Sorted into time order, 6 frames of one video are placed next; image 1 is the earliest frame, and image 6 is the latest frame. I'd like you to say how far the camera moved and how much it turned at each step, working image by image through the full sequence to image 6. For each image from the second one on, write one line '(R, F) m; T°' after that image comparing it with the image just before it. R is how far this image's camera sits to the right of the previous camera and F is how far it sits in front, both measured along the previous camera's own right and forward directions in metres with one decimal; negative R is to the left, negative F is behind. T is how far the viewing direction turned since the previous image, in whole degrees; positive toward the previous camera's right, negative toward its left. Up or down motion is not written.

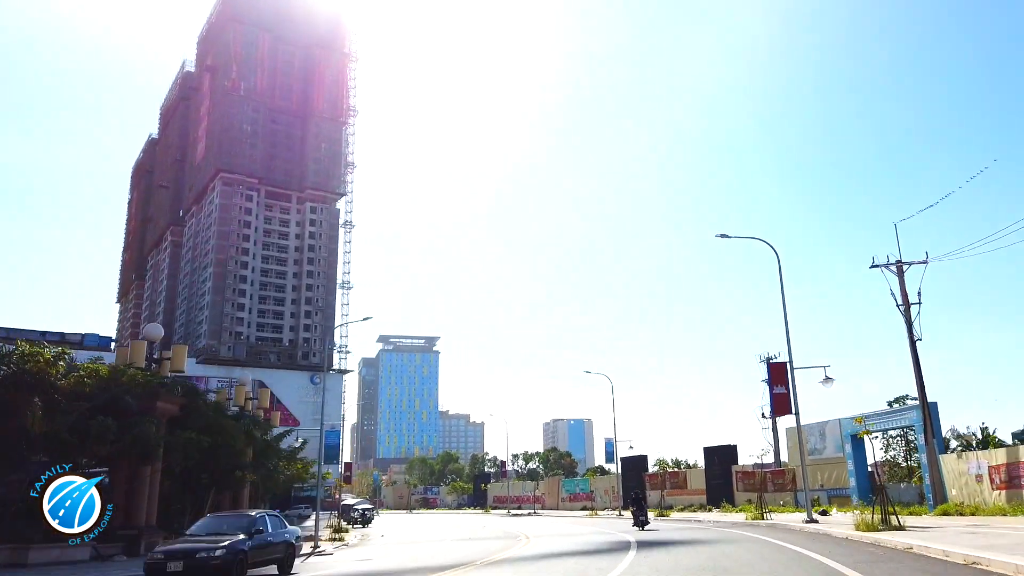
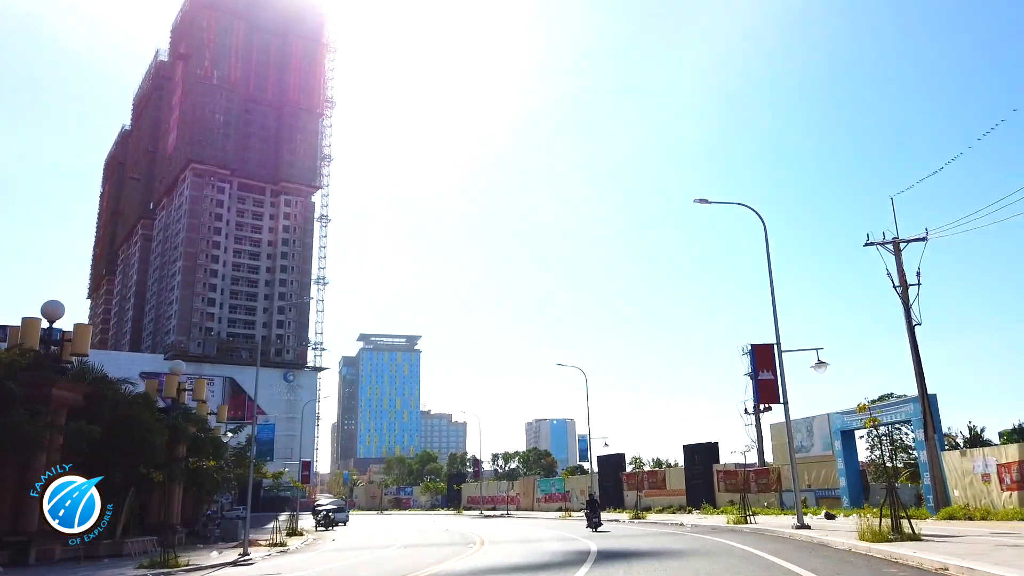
(+1.0, +3.1) m; +1°
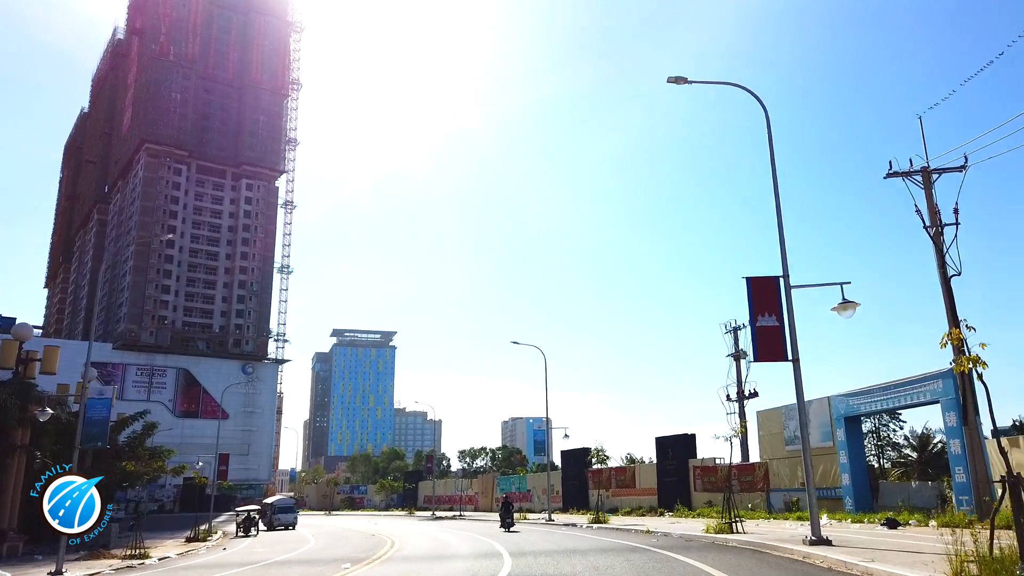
(+1.8, +6.4) m; +2°
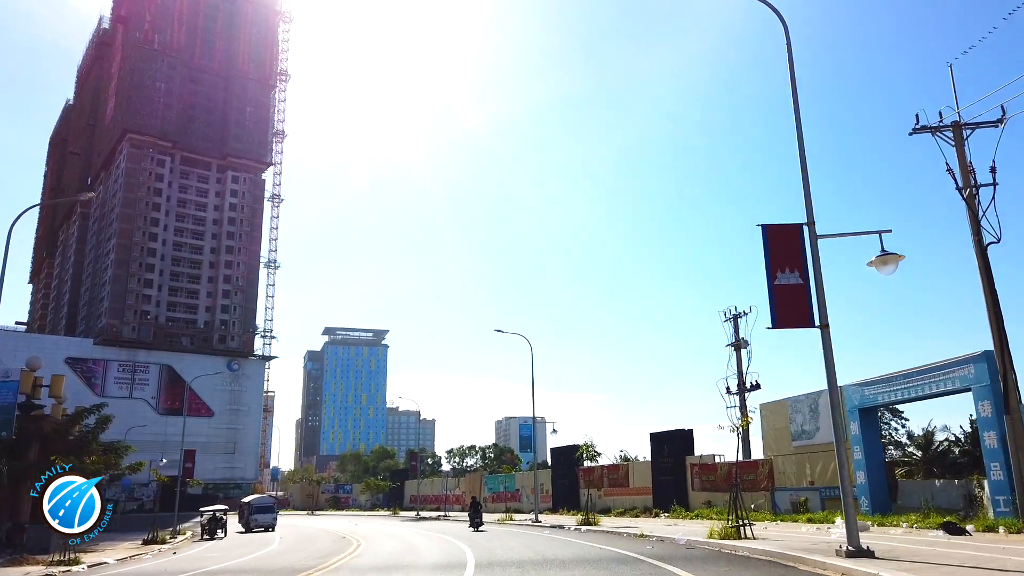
(+0.5, +2.7) m; 0°
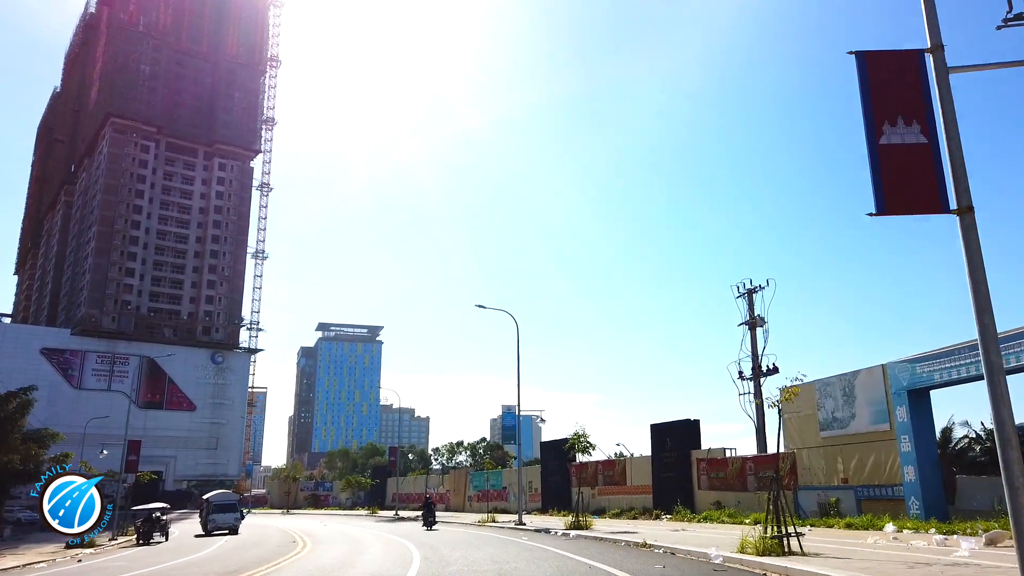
(+0.6, +4.5) m; 0°
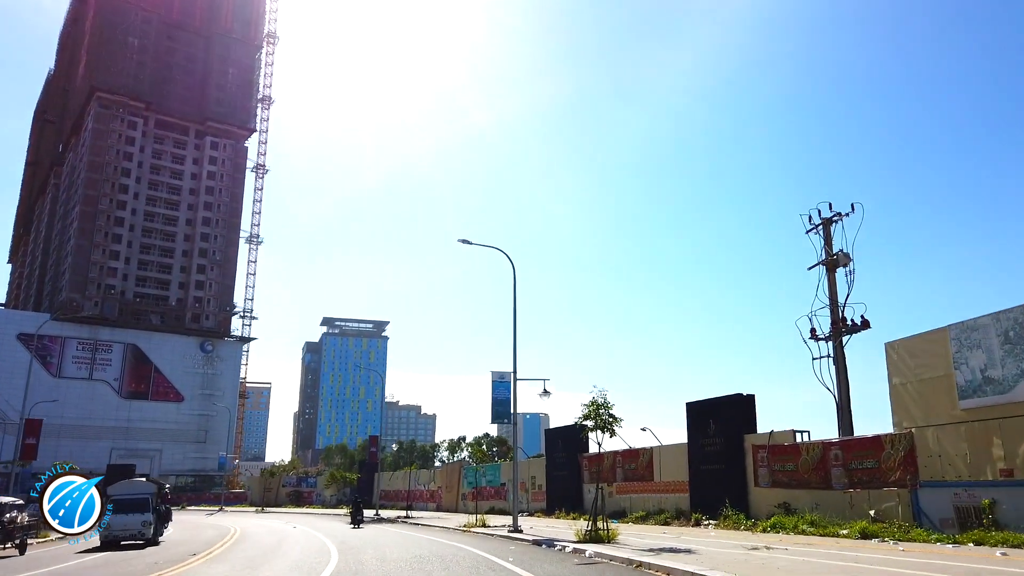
(+0.5, +7.9) m; -1°
